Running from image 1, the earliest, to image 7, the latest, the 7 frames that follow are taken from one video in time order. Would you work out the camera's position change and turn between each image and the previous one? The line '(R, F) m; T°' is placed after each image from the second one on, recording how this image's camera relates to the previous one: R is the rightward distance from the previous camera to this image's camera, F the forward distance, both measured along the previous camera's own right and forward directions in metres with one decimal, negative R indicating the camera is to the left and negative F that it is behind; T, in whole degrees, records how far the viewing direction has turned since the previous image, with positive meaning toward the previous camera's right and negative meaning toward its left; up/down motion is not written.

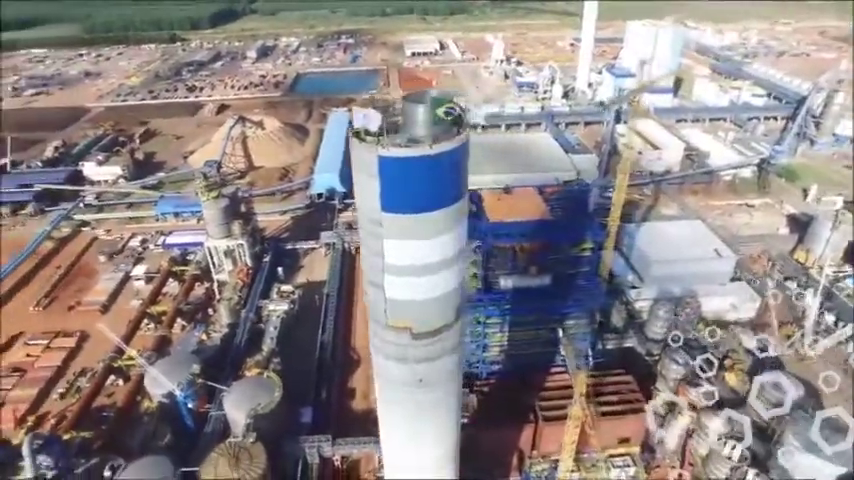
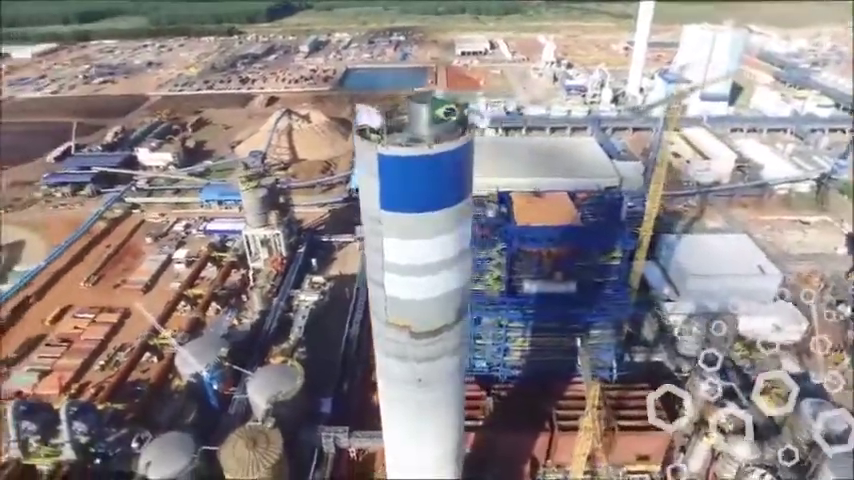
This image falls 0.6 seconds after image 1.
(+0.8, 0.0) m; -5°
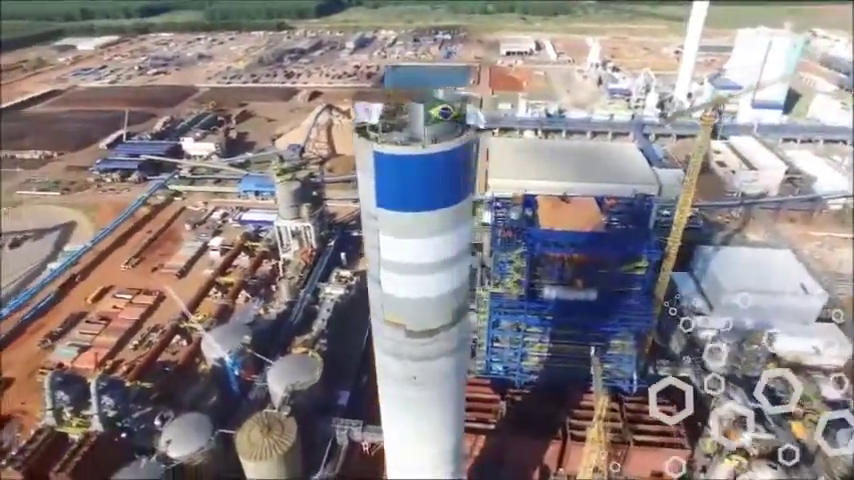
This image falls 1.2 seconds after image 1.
(+0.8, 0.0) m; -4°
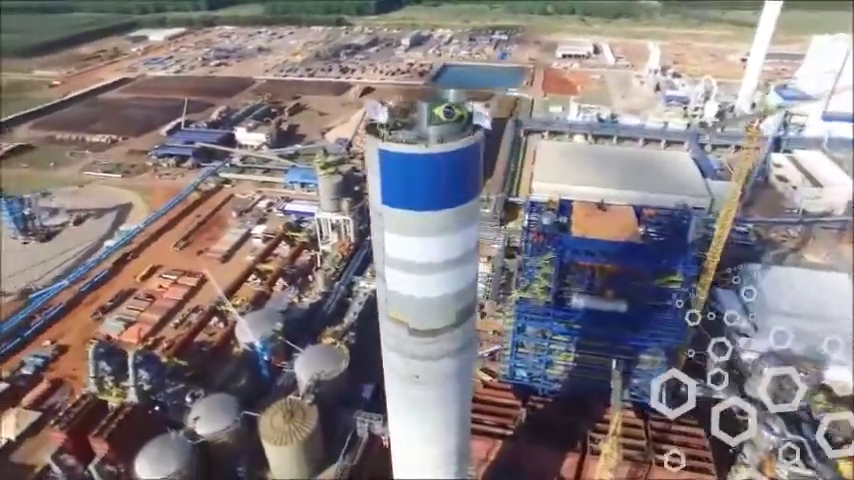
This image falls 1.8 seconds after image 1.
(+0.8, 0.0) m; -5°
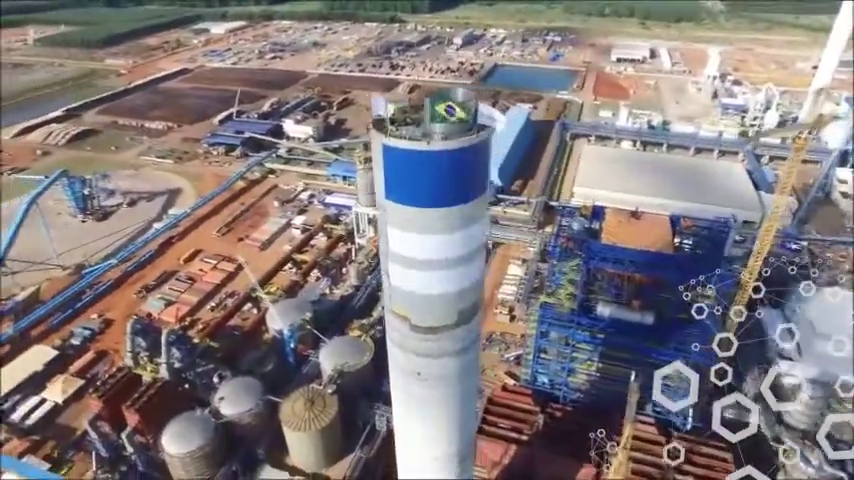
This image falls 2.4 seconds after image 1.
(+0.8, 0.0) m; -5°
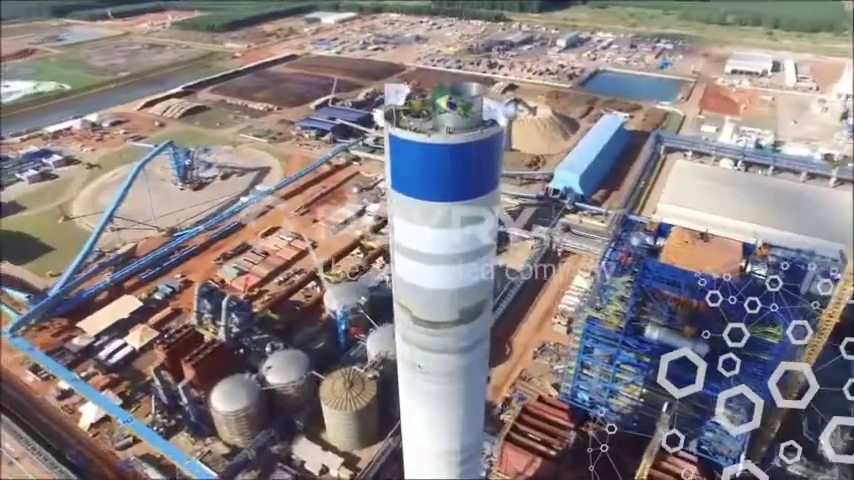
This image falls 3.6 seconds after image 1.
(+1.7, +0.2) m; -9°
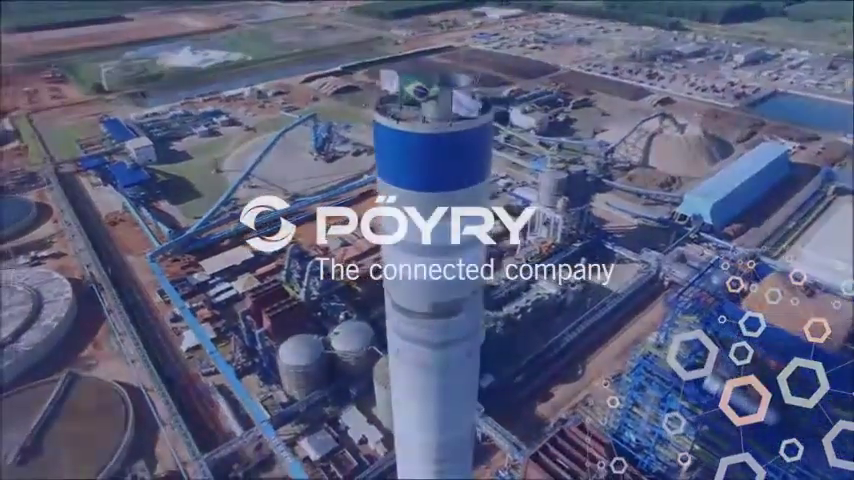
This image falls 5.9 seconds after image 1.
(+3.3, +0.4) m; -15°
